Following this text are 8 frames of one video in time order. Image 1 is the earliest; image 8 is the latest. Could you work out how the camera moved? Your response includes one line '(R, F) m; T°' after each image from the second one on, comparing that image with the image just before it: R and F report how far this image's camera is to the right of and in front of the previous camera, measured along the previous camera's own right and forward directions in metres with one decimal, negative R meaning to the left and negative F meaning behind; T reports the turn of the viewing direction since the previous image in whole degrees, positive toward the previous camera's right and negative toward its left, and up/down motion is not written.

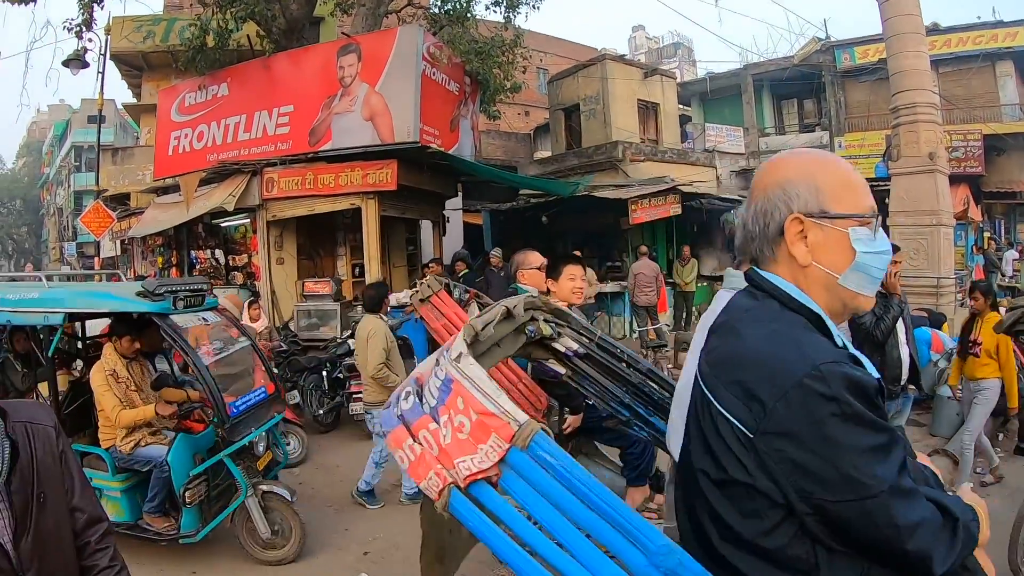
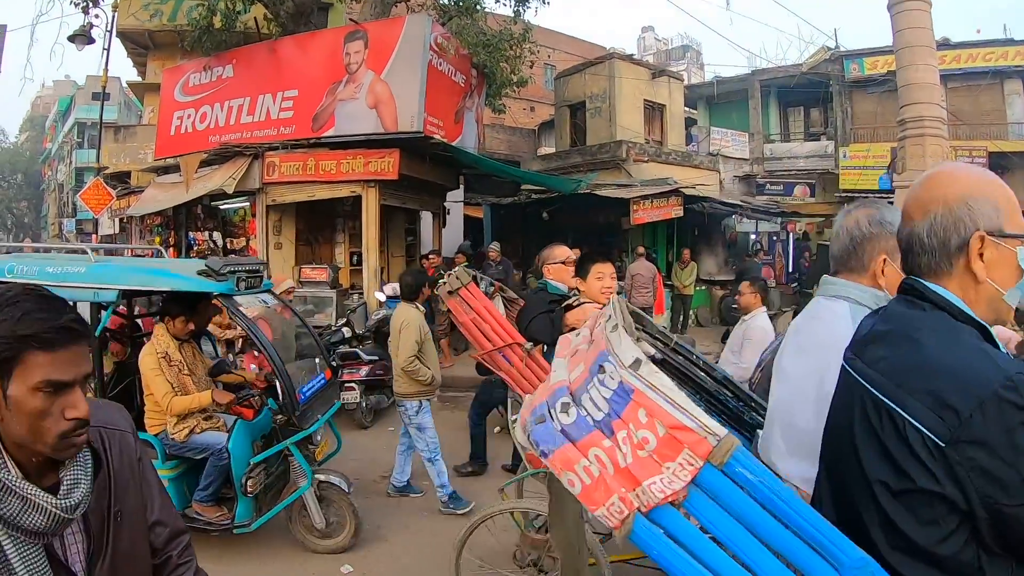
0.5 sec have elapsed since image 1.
(0.0, 0.0) m; 0°
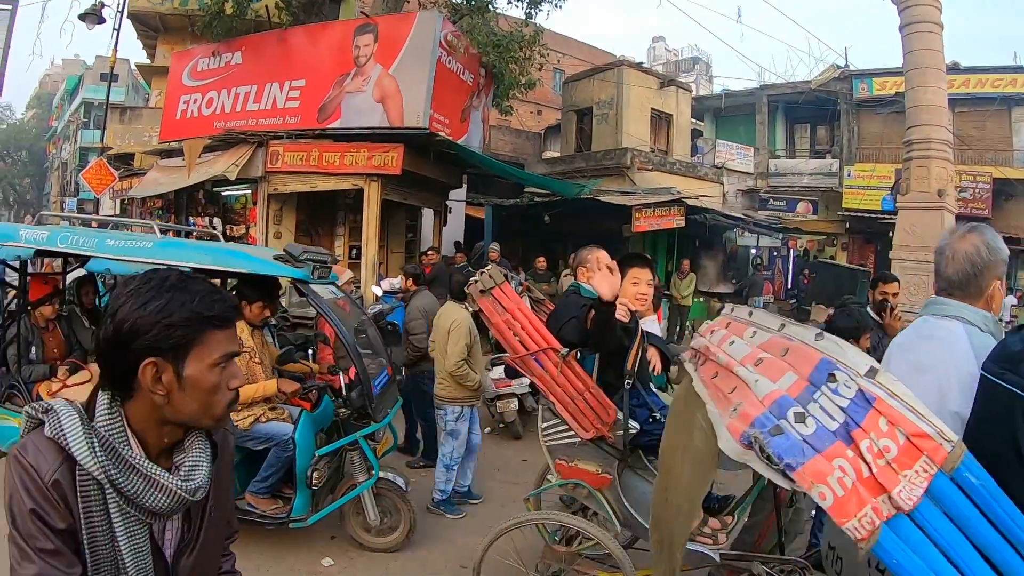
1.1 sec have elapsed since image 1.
(0.0, 0.0) m; 0°
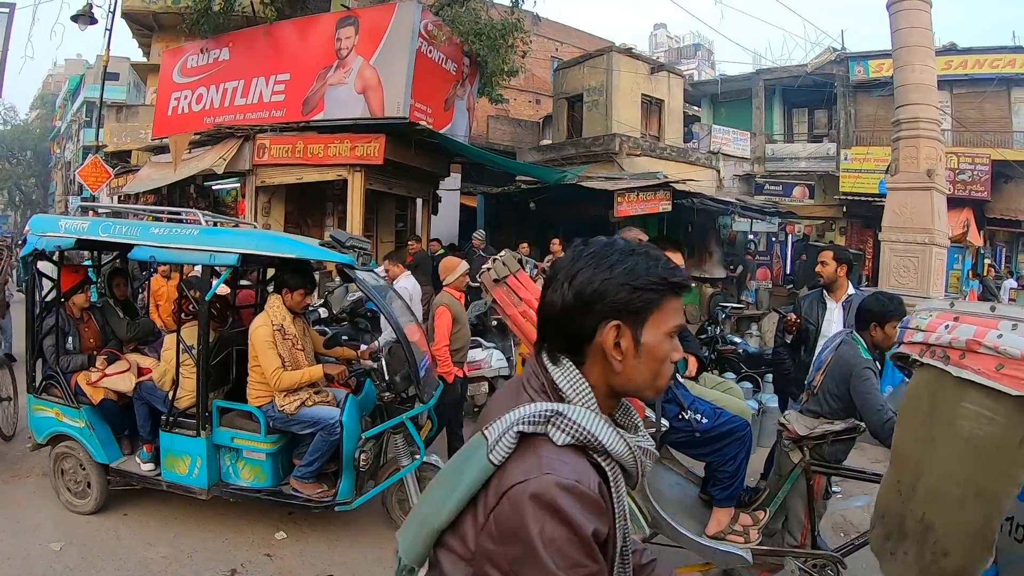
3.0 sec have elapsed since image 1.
(+0.3, -0.1) m; -1°
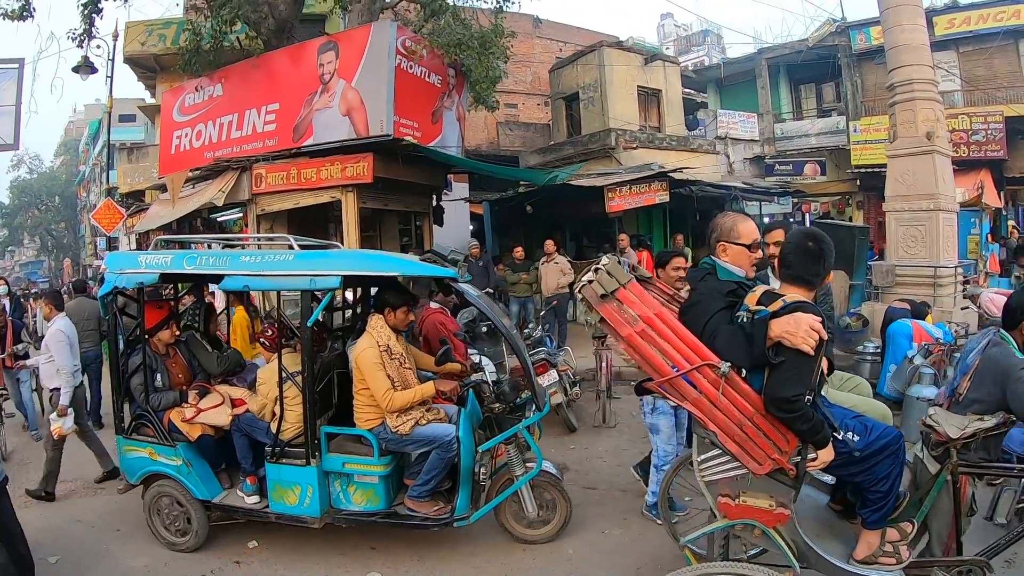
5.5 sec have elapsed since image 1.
(+0.4, -0.1) m; -3°
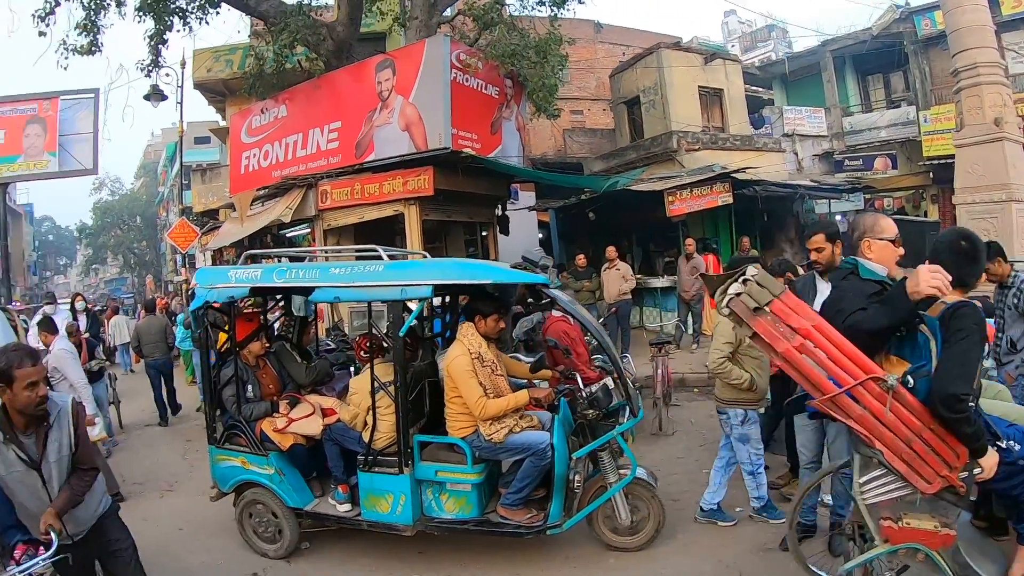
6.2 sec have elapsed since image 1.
(-0.1, 0.0) m; -5°
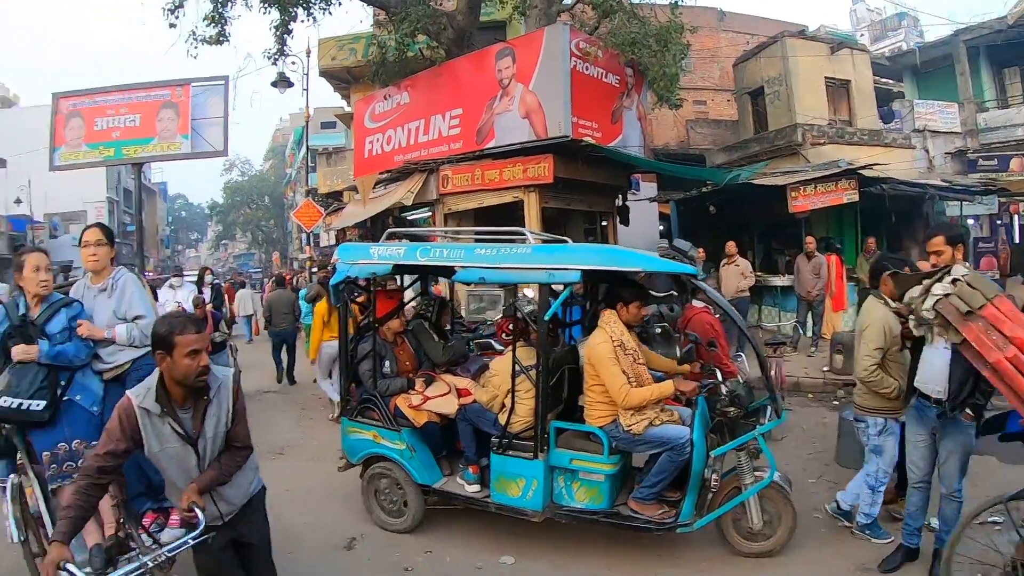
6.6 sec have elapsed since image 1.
(-0.5, 0.0) m; -7°
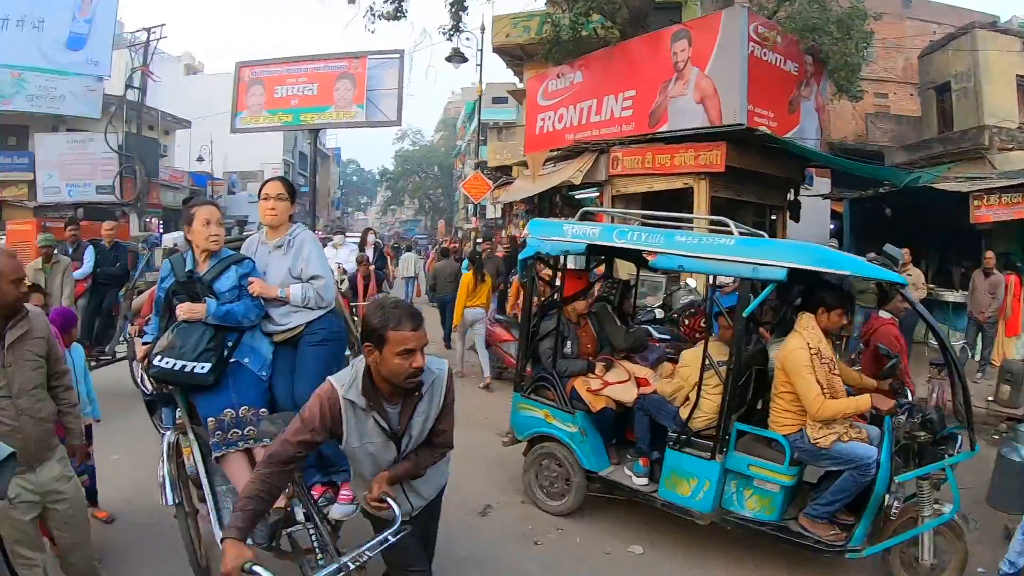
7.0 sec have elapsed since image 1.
(-0.8, +0.1) m; -6°
